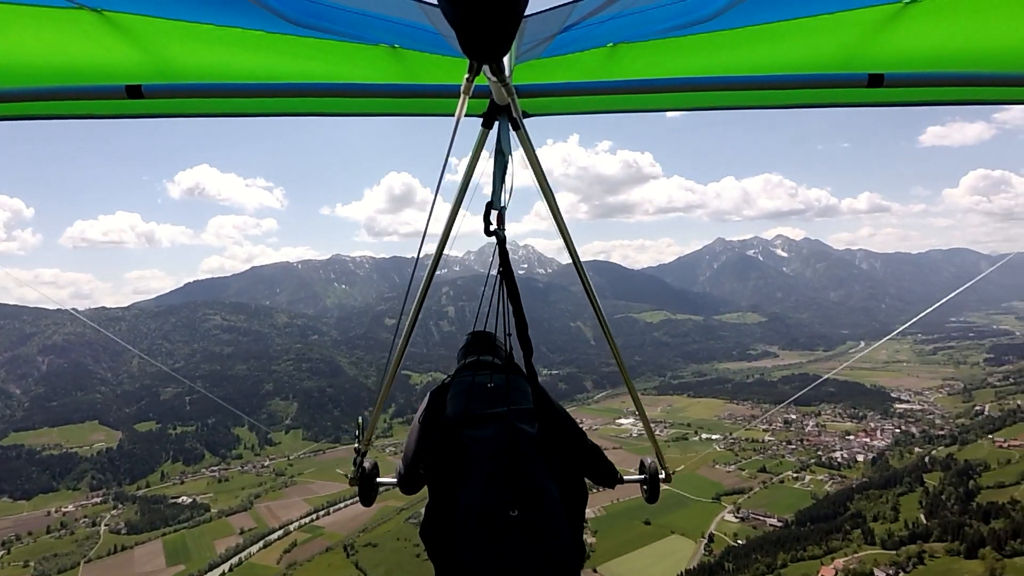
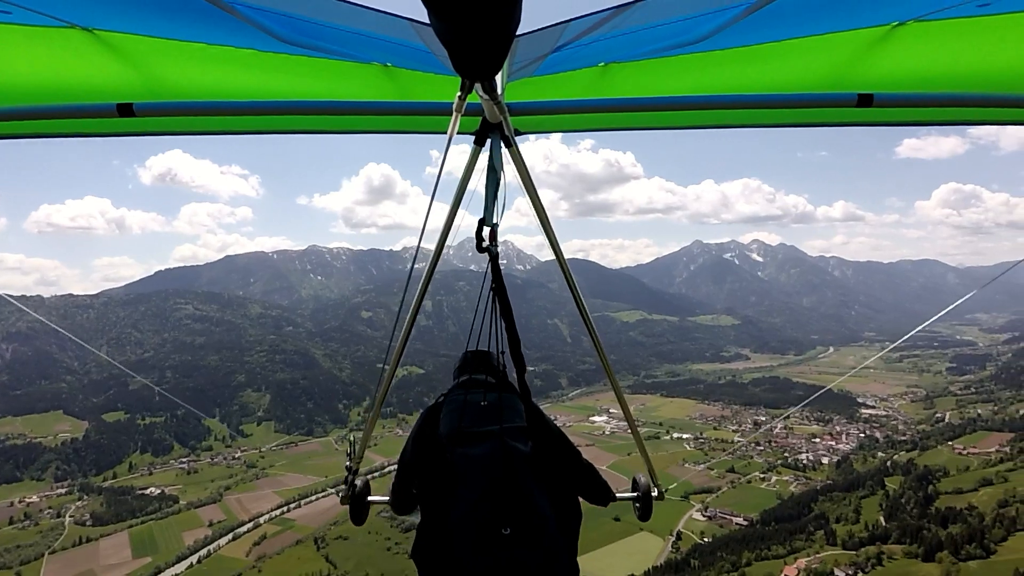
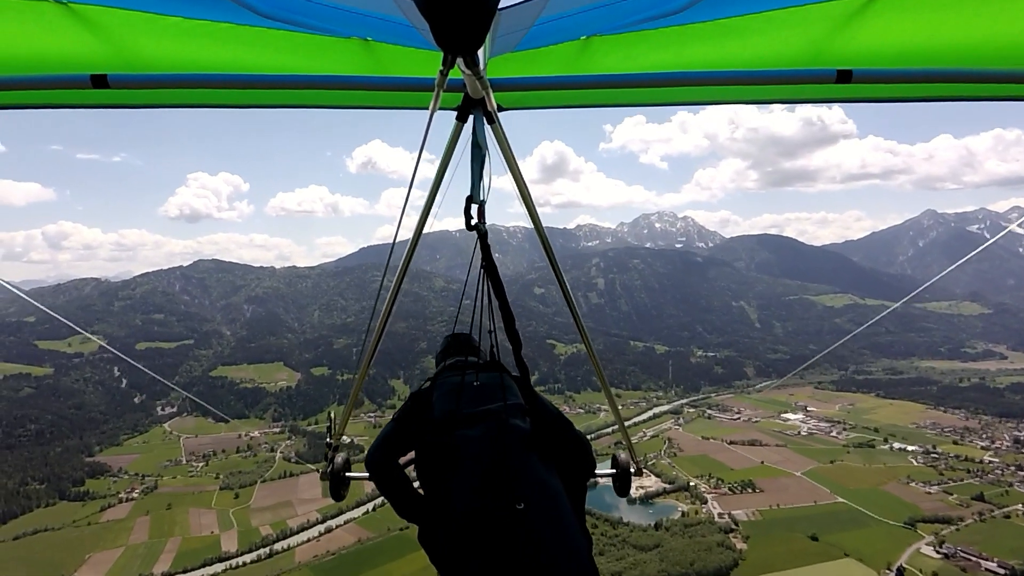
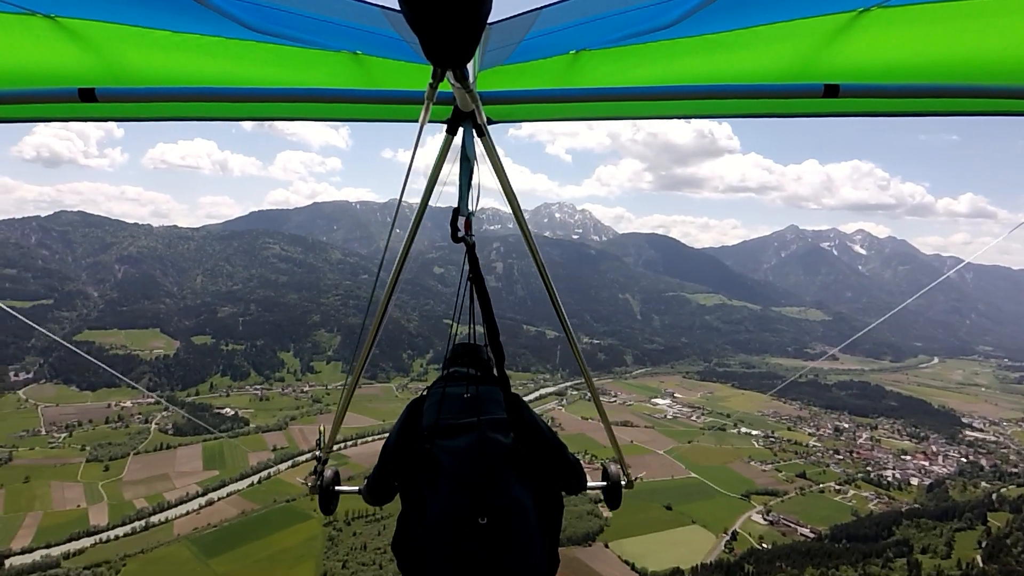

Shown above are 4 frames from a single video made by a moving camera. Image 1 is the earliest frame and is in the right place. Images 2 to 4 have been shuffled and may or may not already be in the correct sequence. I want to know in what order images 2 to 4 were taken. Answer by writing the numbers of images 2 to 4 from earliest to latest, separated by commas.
2, 4, 3
